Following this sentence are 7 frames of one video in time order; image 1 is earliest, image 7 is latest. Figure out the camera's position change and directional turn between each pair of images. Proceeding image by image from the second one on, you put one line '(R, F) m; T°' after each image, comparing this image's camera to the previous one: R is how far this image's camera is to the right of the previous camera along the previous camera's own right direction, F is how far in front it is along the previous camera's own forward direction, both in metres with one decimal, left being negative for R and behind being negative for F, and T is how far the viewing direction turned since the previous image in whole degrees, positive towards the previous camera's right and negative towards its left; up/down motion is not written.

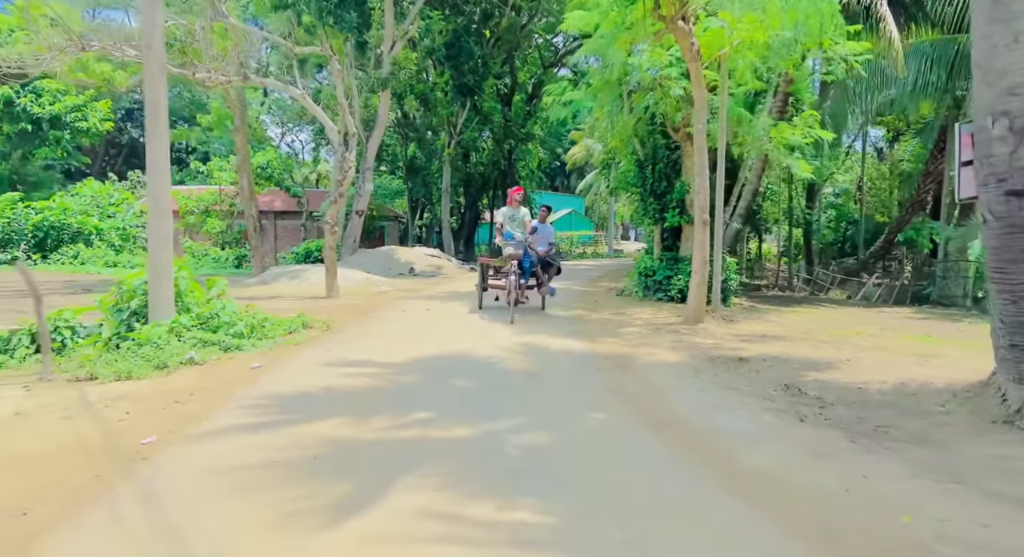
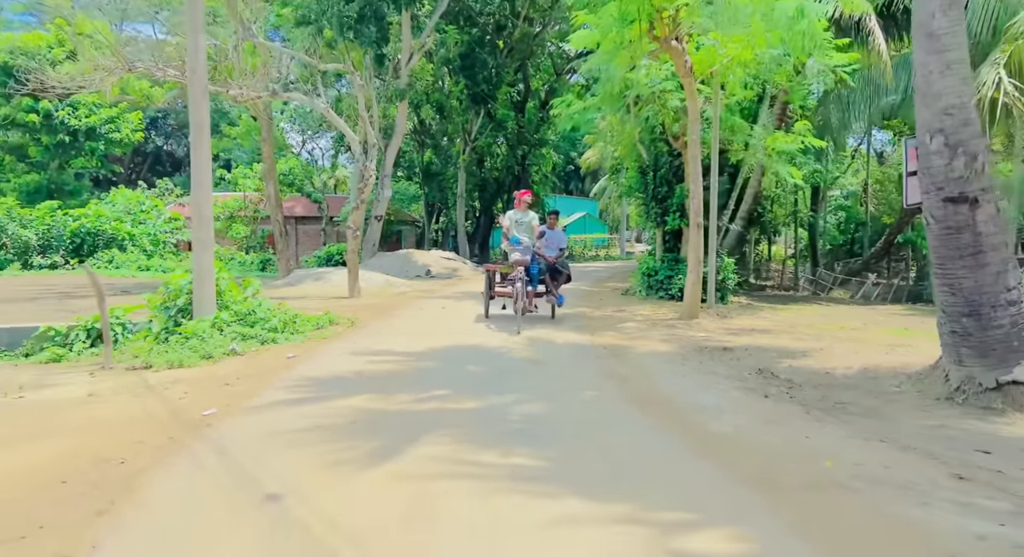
(+0.1, -1.0) m; -1°
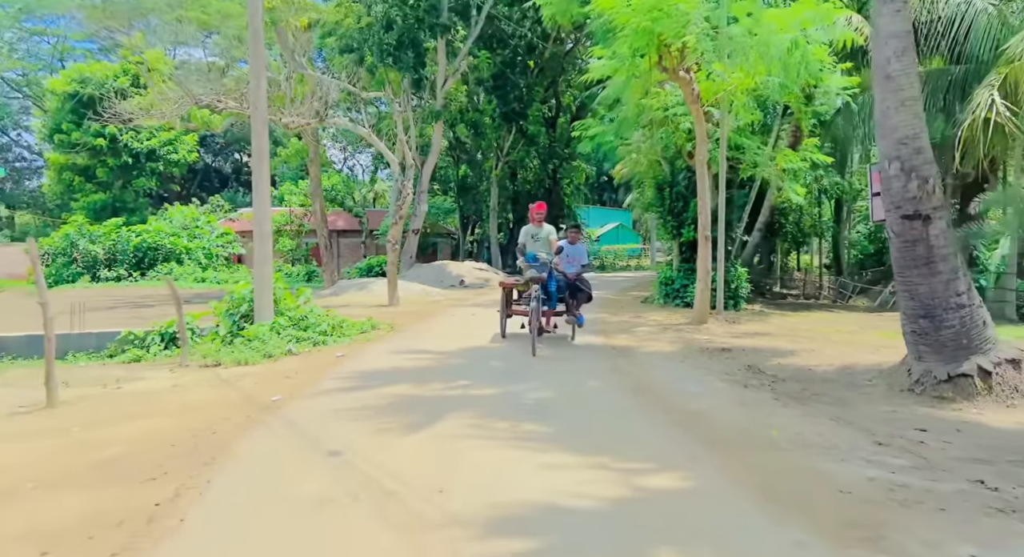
(+0.2, -1.3) m; -3°
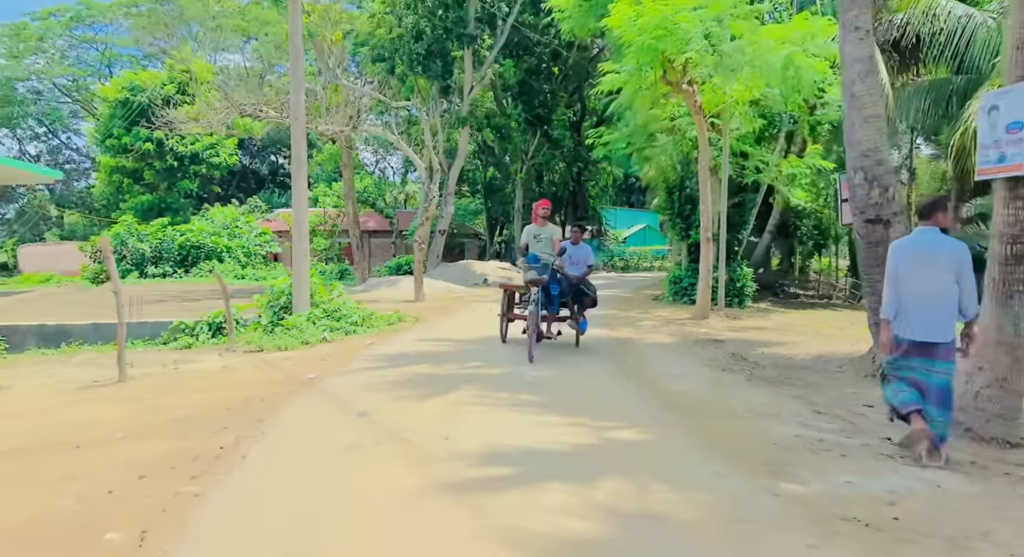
(+0.3, -1.2) m; -2°
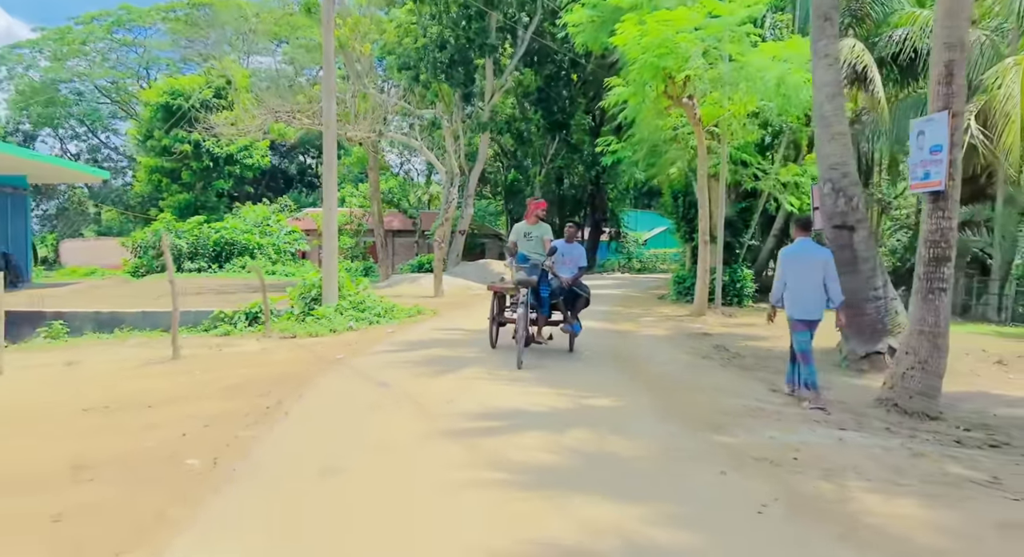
(+0.3, -1.2) m; -2°
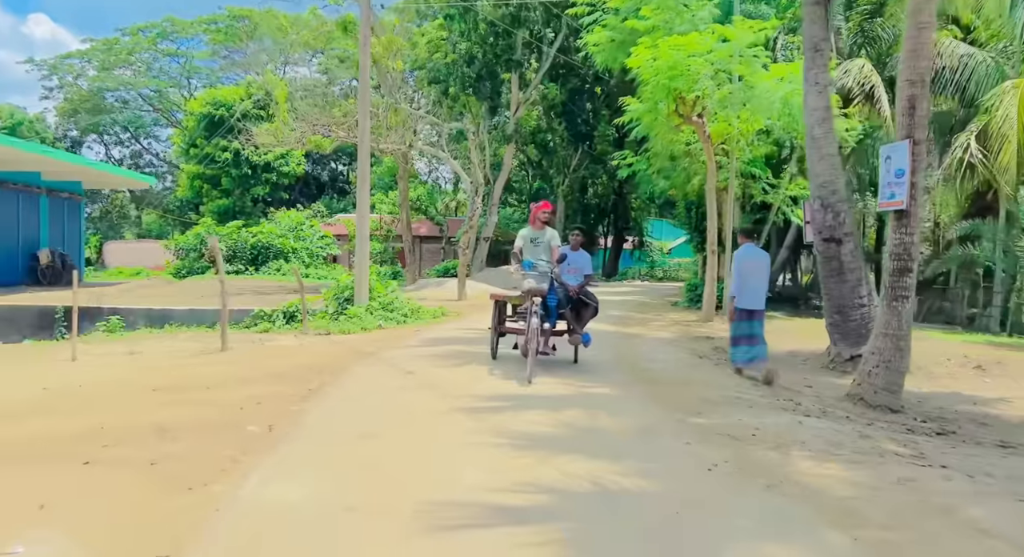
(+0.2, -1.1) m; -2°
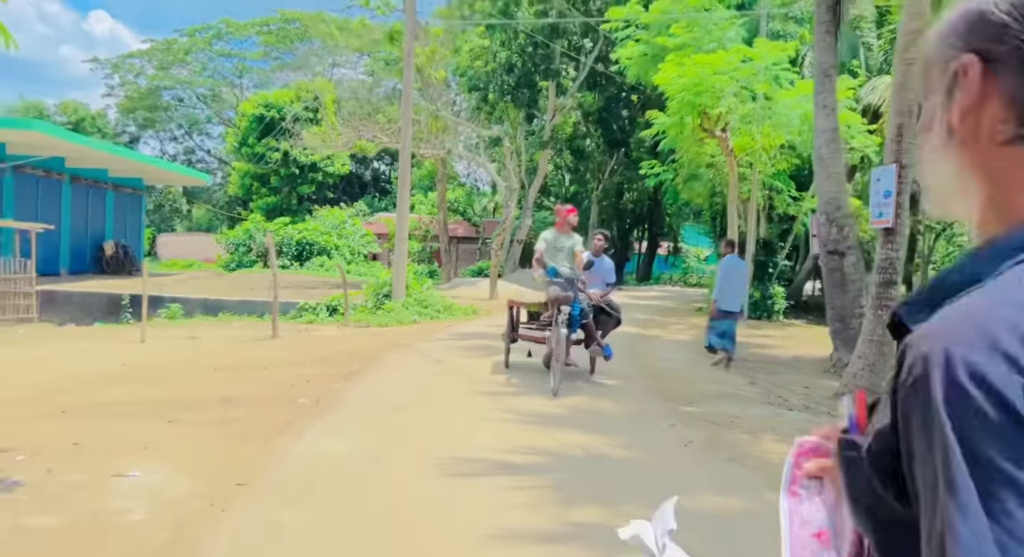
(+0.2, -1.0) m; -3°
